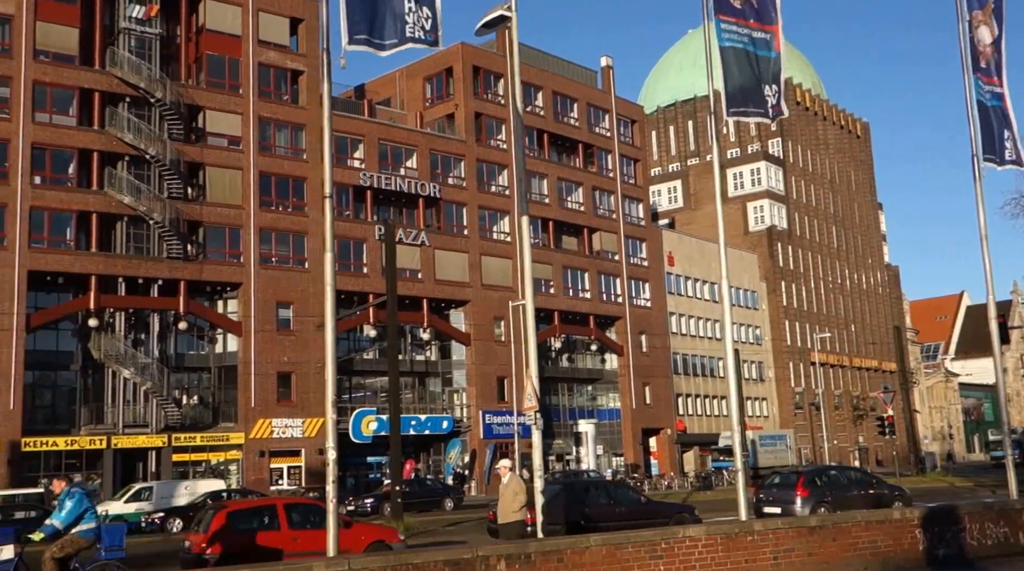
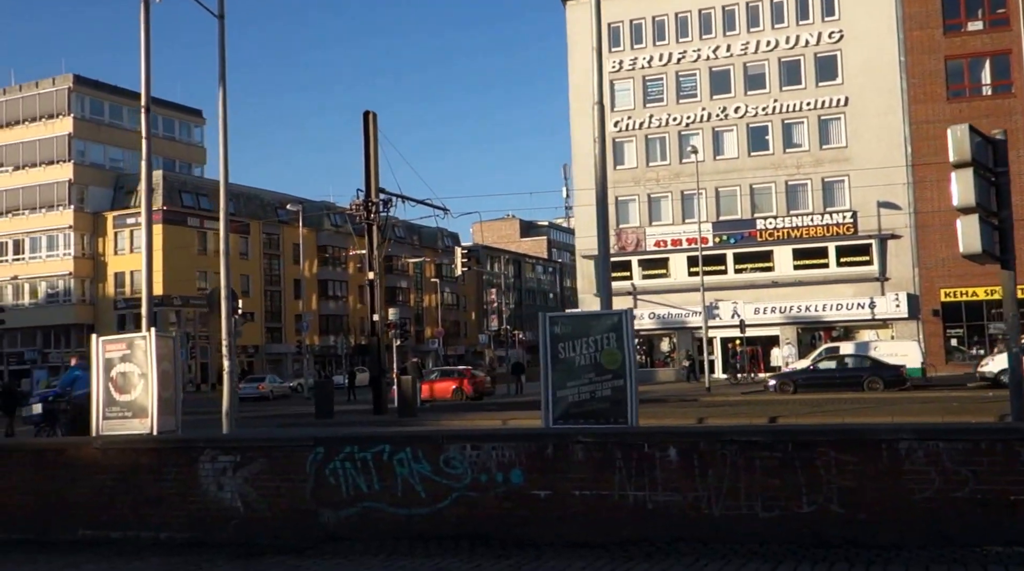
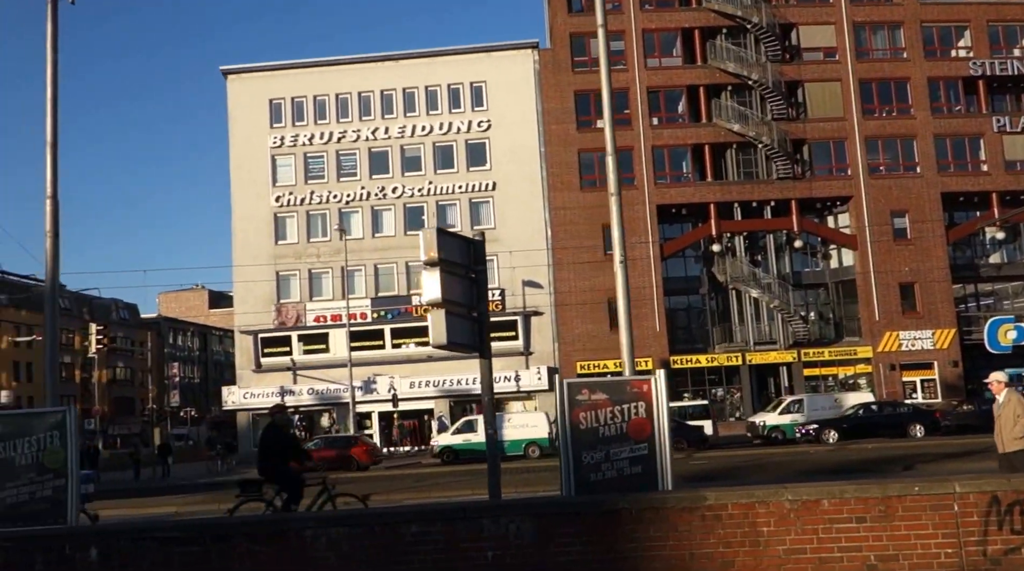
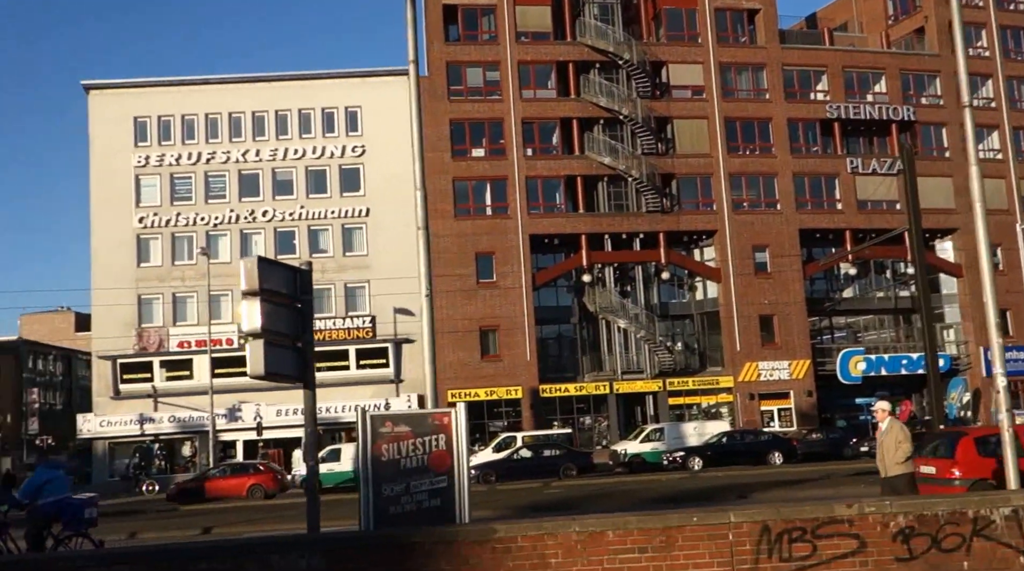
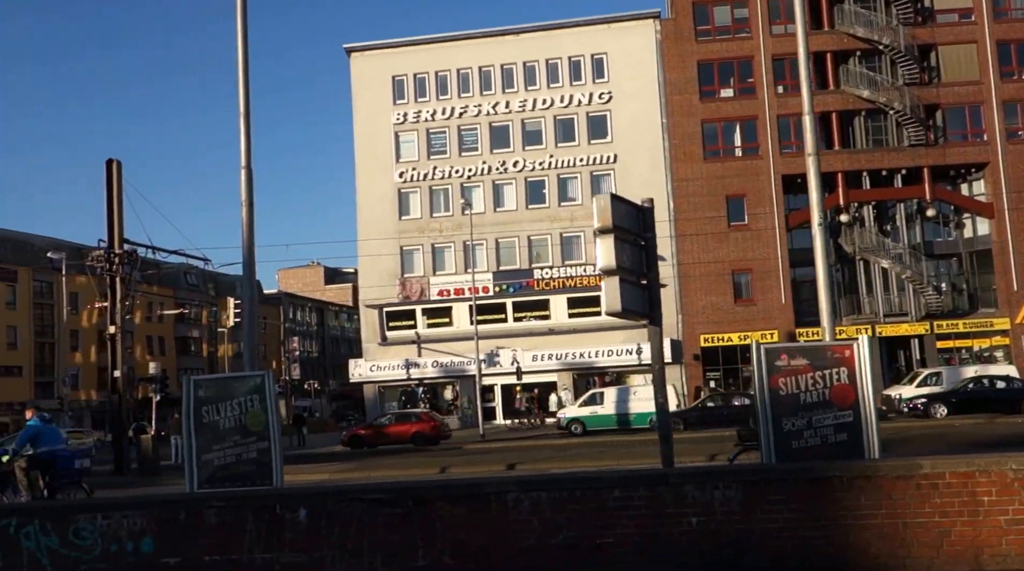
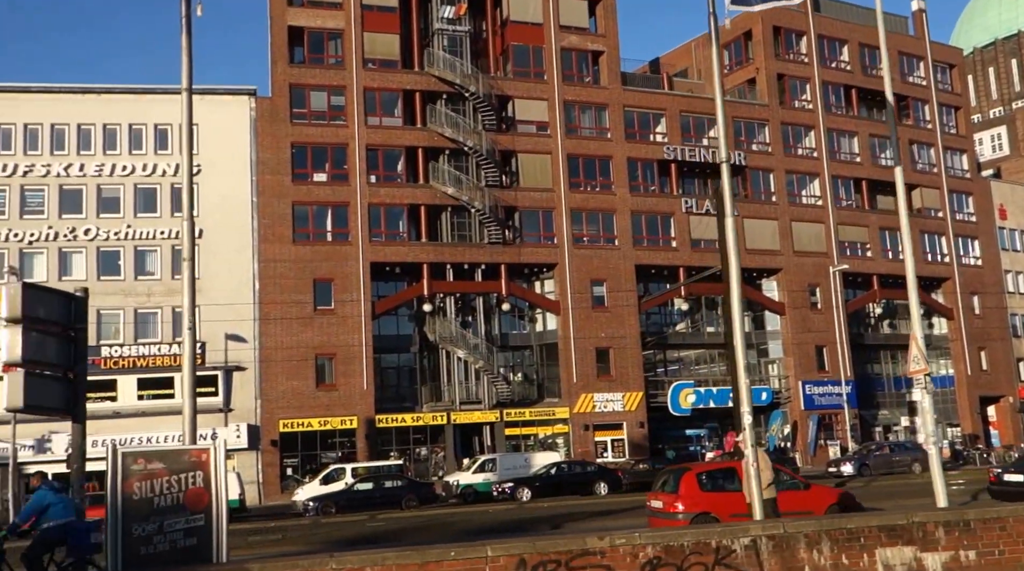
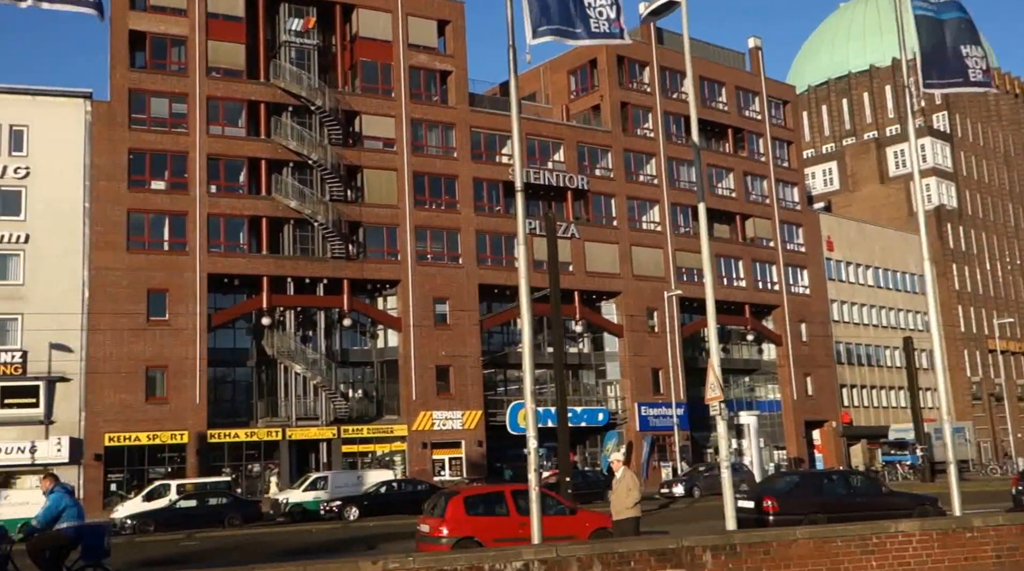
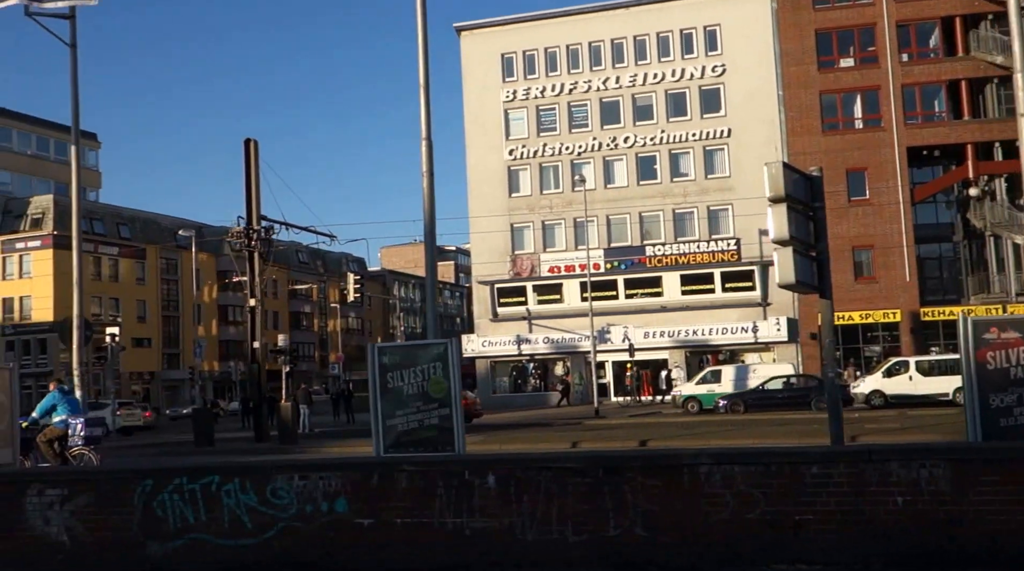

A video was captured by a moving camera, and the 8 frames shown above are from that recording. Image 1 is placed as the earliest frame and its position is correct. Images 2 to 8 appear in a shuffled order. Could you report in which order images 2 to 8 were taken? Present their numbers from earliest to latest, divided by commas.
7, 6, 4, 3, 5, 8, 2
